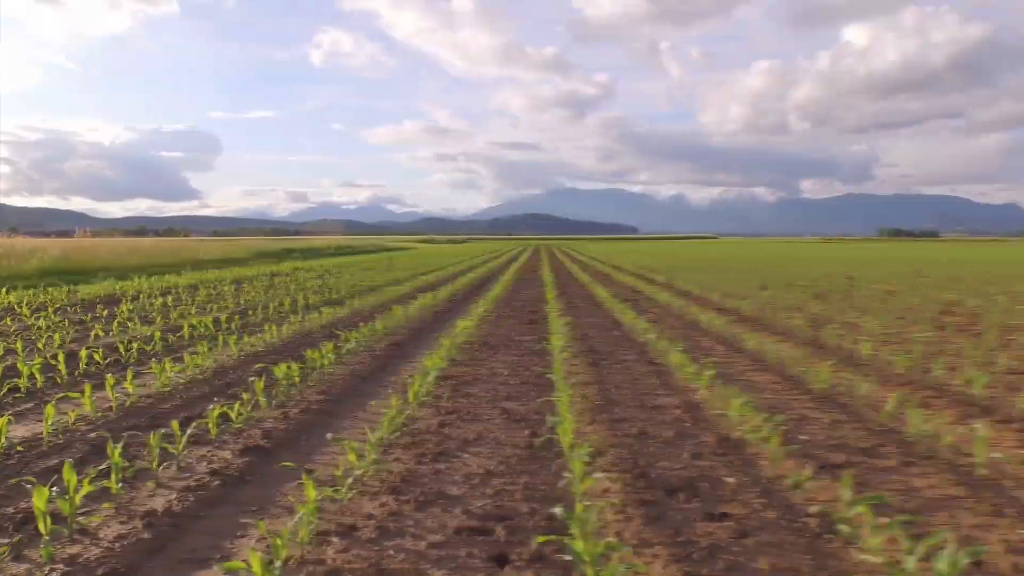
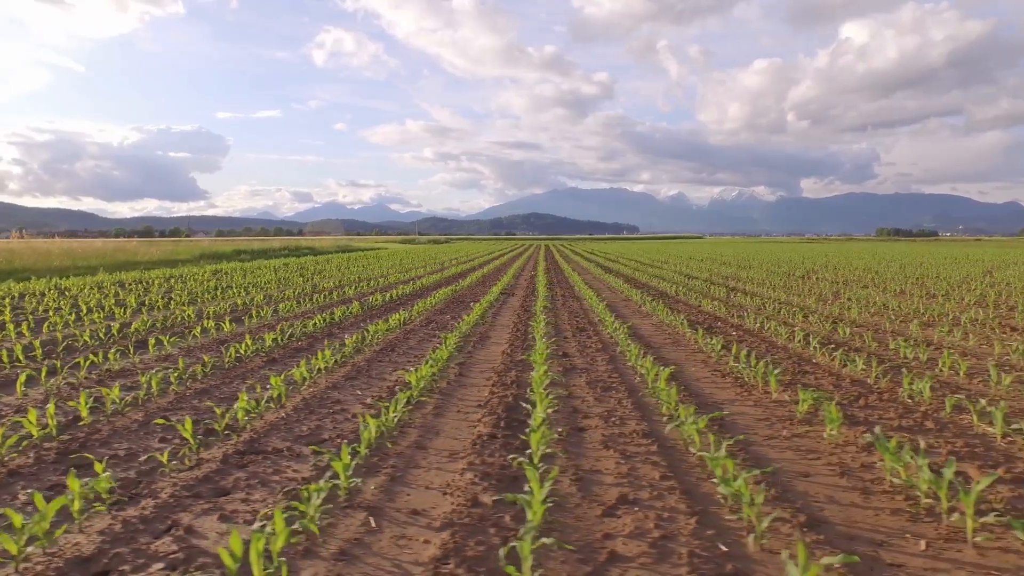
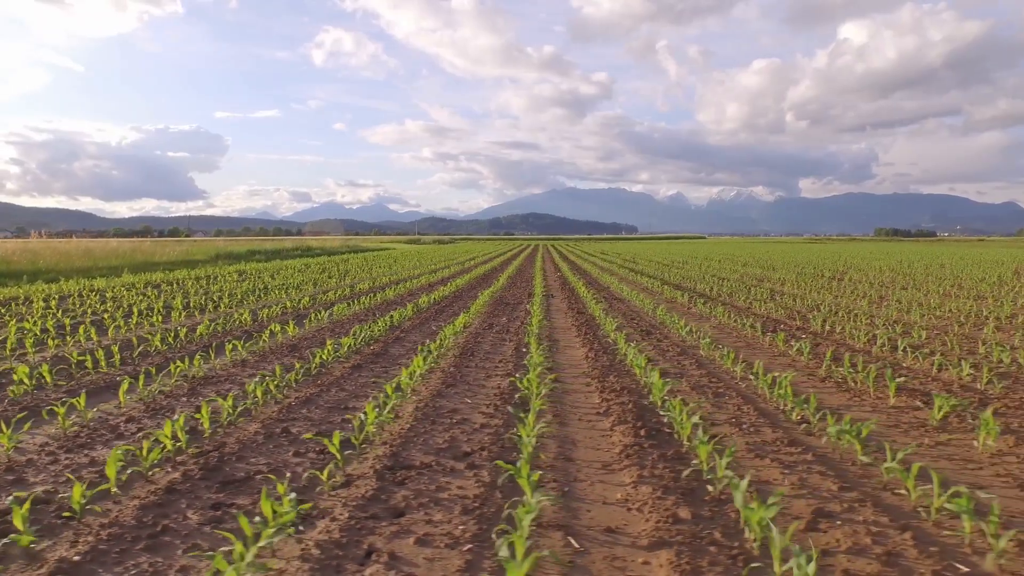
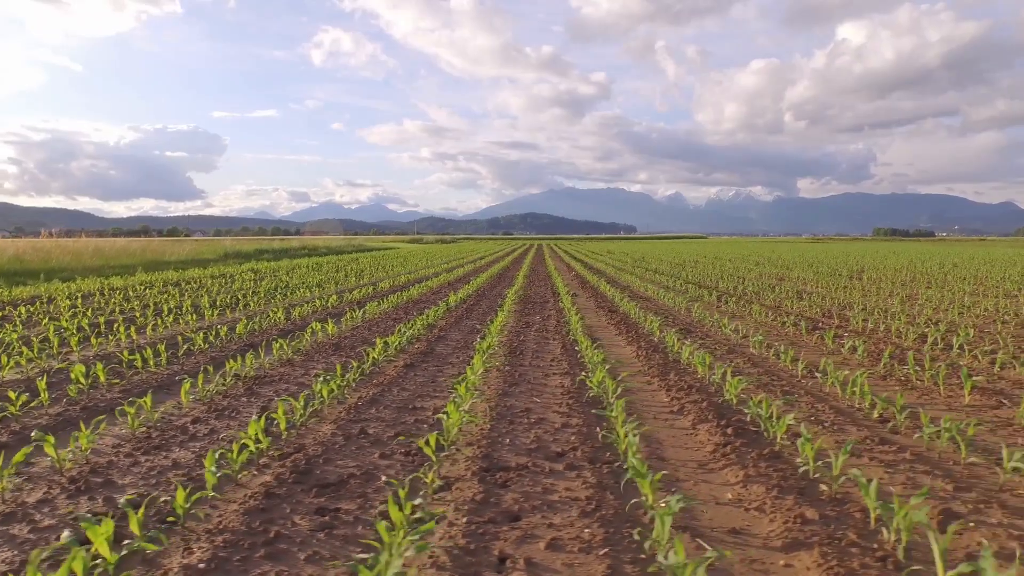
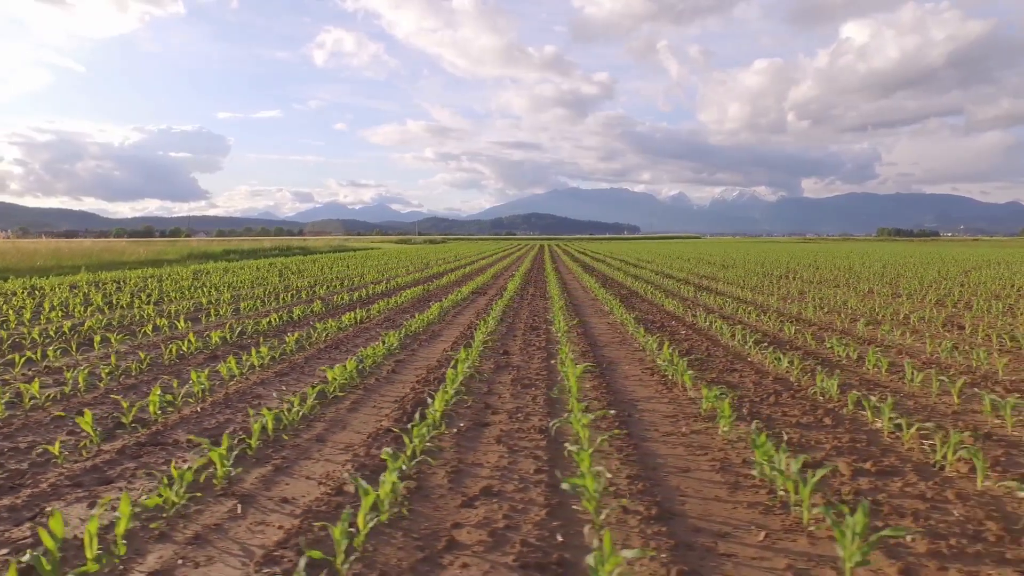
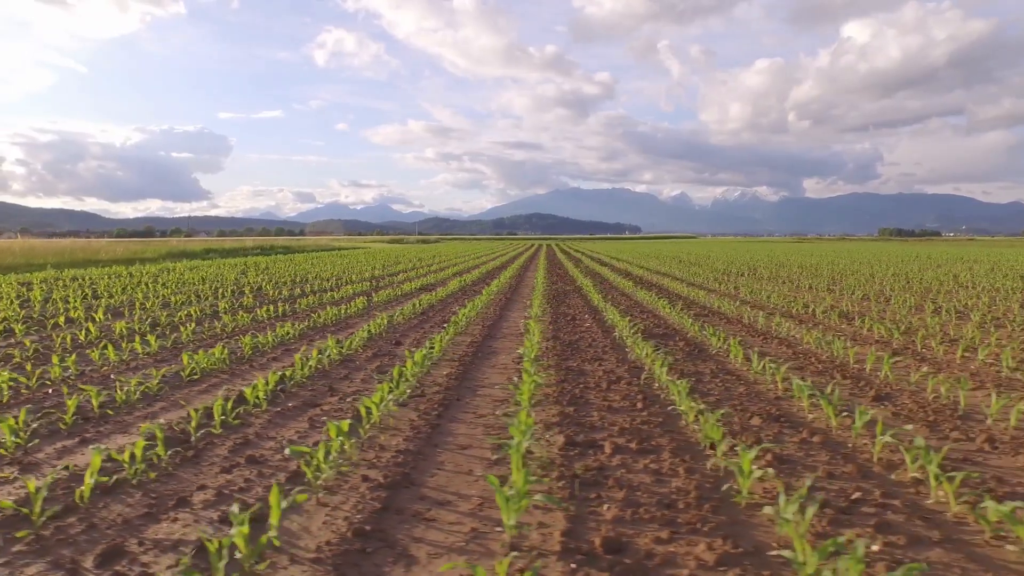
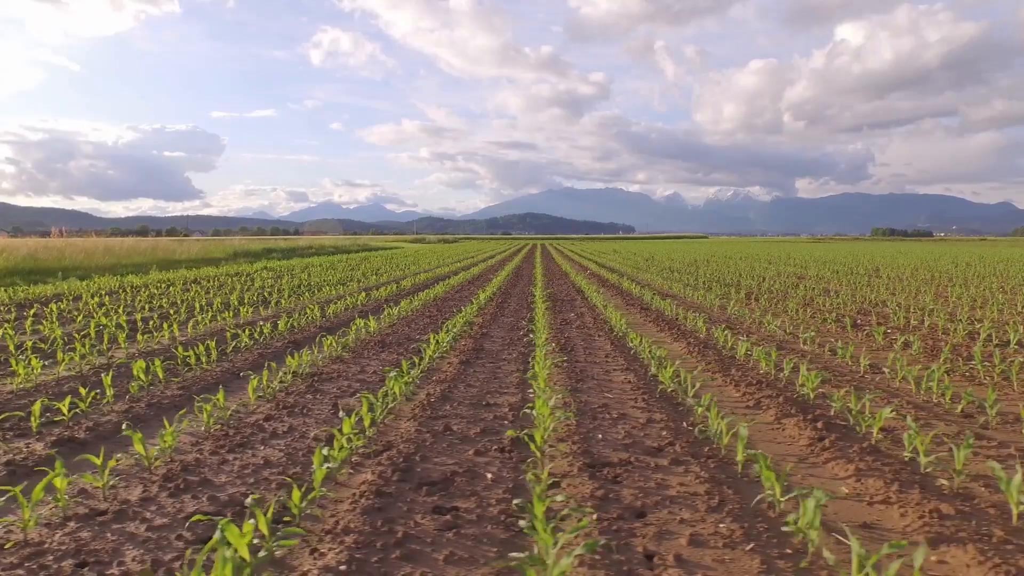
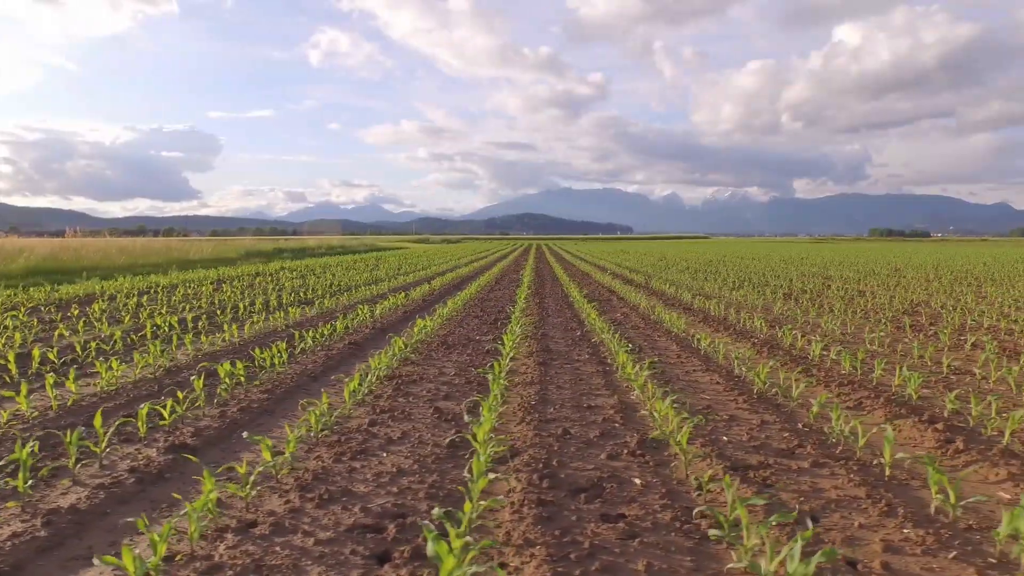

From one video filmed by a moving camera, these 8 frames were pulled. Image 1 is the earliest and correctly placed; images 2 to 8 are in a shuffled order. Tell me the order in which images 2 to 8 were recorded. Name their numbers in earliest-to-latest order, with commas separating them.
8, 7, 4, 3, 2, 5, 6
